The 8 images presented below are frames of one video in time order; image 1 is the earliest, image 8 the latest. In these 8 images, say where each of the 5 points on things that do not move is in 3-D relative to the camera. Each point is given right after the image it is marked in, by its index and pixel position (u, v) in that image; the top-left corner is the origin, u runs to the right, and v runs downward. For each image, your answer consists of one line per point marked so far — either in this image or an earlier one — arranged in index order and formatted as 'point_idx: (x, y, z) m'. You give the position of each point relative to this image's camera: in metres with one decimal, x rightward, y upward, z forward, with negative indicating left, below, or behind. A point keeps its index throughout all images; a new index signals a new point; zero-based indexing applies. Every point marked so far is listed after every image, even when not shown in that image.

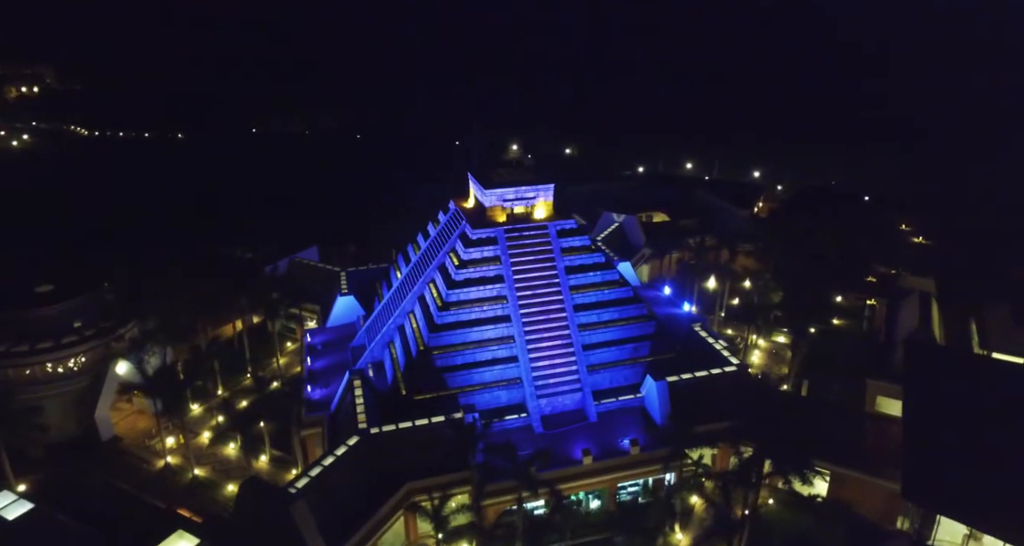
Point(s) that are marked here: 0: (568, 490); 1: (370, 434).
0: (+1.8, -7.1, +18.3) m
1: (-4.5, -5.3, +18.2) m
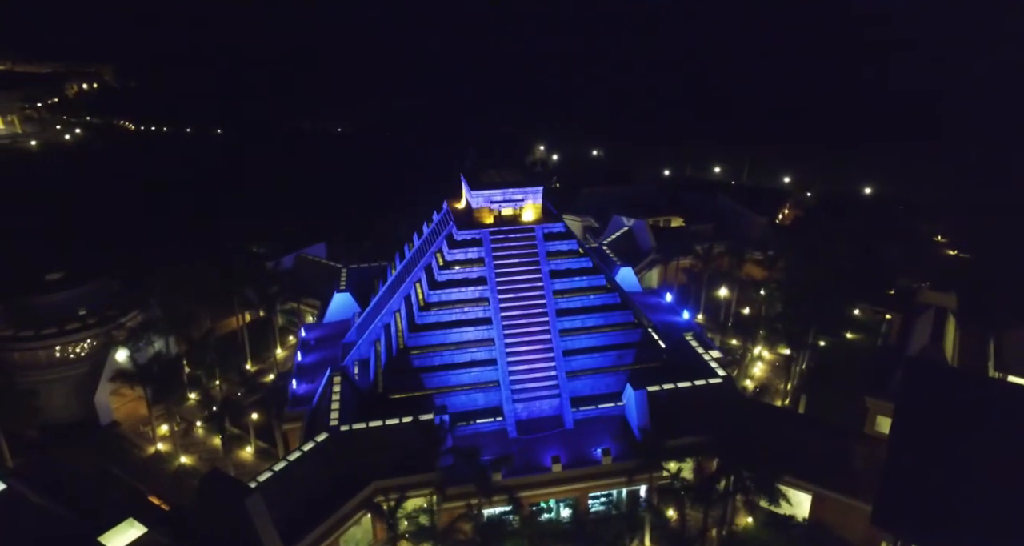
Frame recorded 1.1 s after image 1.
0: (+0.7, -7.2, +18.0) m
1: (-5.6, -5.2, +18.3) m
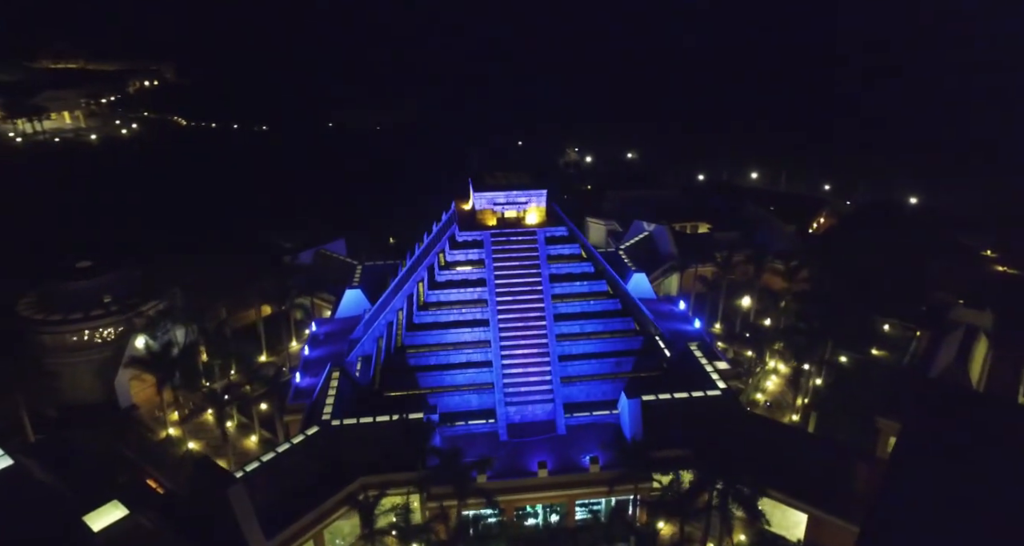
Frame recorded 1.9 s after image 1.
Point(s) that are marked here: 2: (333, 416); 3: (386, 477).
0: (+0.1, -7.3, +17.8) m
1: (-6.0, -5.1, +18.6) m
2: (-6.2, -5.0, +19.4) m
3: (-3.9, -6.3, +17.2) m
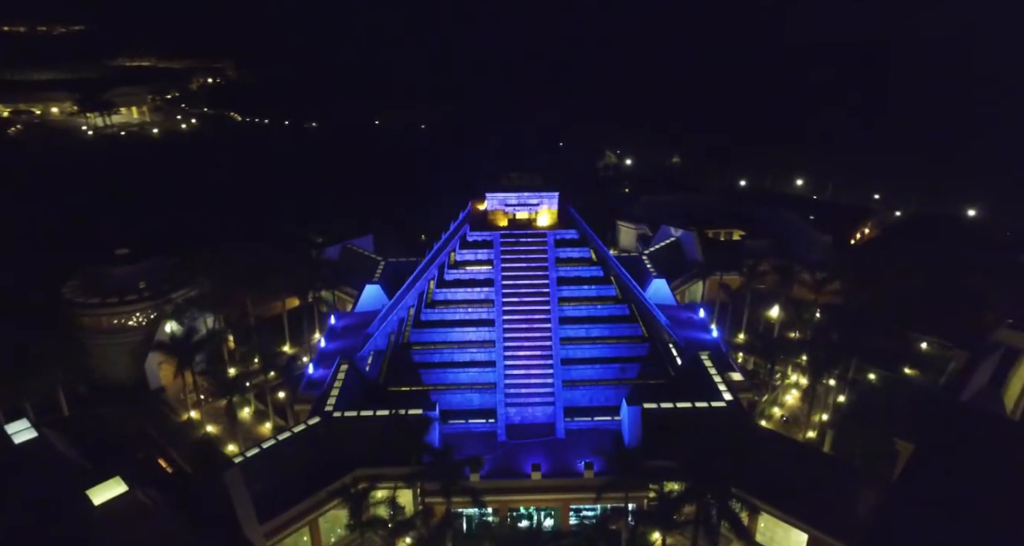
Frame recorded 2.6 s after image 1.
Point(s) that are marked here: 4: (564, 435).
0: (-0.2, -7.4, +17.9) m
1: (-6.2, -4.9, +19.0) m
2: (-6.3, -4.8, +19.9) m
3: (-4.2, -6.2, +17.6) m
4: (+1.9, -5.8, +20.0) m
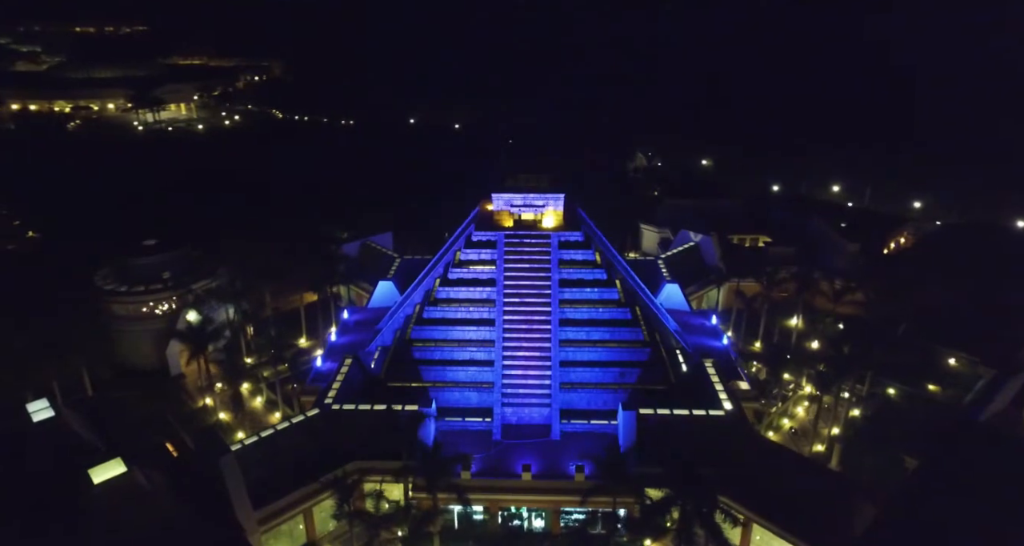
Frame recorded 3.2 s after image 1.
0: (-0.5, -7.4, +18.0) m
1: (-6.4, -4.8, +19.5) m
2: (-6.4, -4.6, +20.4) m
3: (-4.6, -6.1, +17.9) m
4: (+1.7, -5.9, +20.0) m
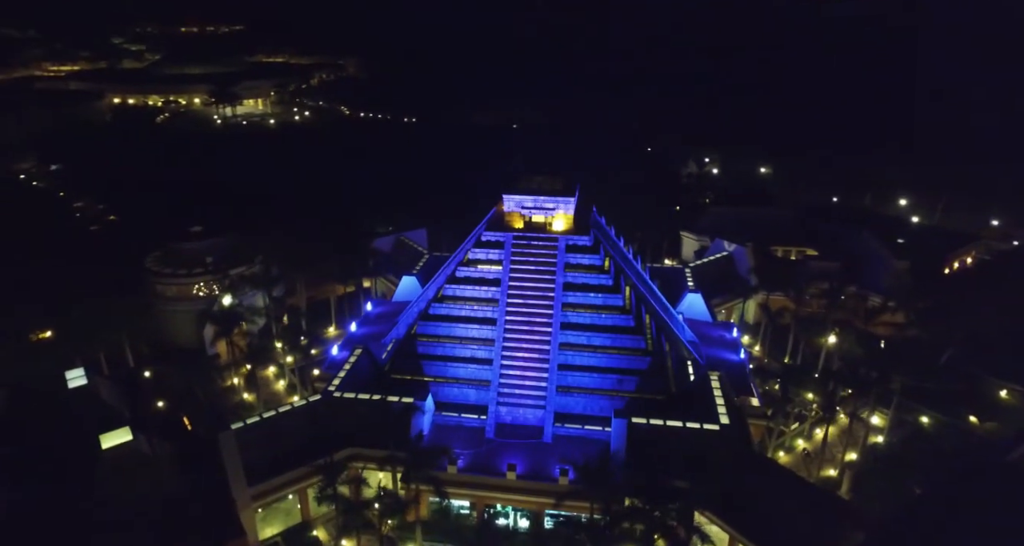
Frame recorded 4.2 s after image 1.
0: (-1.1, -7.4, +18.3) m
1: (-6.7, -4.5, +20.4) m
2: (-6.6, -4.4, +21.2) m
3: (-5.1, -5.9, +18.6) m
4: (+1.4, -6.0, +20.1) m
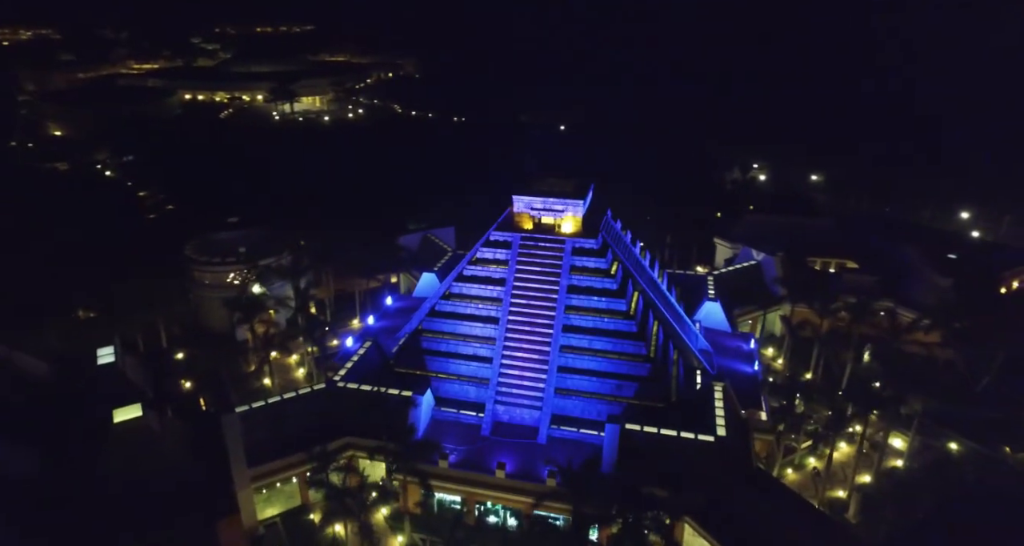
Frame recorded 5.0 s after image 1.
0: (-1.5, -7.3, +18.6) m
1: (-6.8, -4.2, +21.1) m
2: (-6.7, -4.1, +21.9) m
3: (-5.4, -5.7, +19.2) m
4: (+1.1, -6.1, +20.1) m
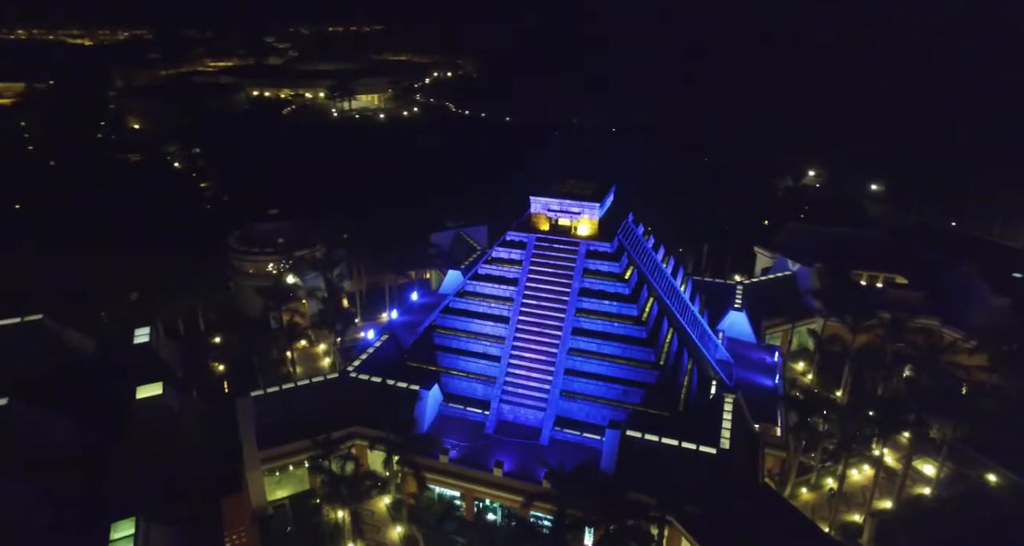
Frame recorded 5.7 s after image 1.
0: (-1.7, -7.3, +18.8) m
1: (-6.6, -4.0, +21.8) m
2: (-6.3, -3.9, +22.6) m
3: (-5.4, -5.5, +19.8) m
4: (+1.2, -6.1, +20.2) m
